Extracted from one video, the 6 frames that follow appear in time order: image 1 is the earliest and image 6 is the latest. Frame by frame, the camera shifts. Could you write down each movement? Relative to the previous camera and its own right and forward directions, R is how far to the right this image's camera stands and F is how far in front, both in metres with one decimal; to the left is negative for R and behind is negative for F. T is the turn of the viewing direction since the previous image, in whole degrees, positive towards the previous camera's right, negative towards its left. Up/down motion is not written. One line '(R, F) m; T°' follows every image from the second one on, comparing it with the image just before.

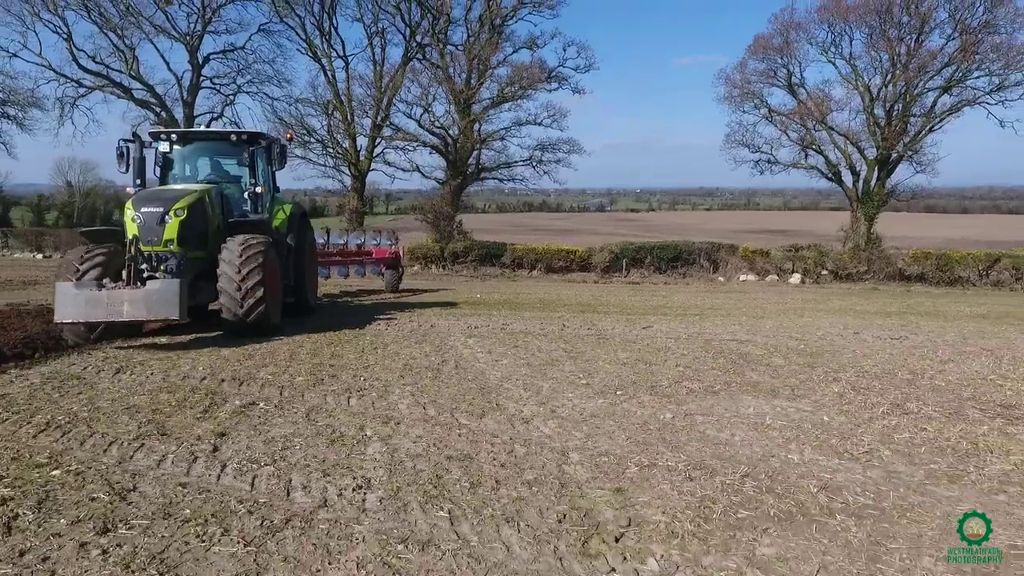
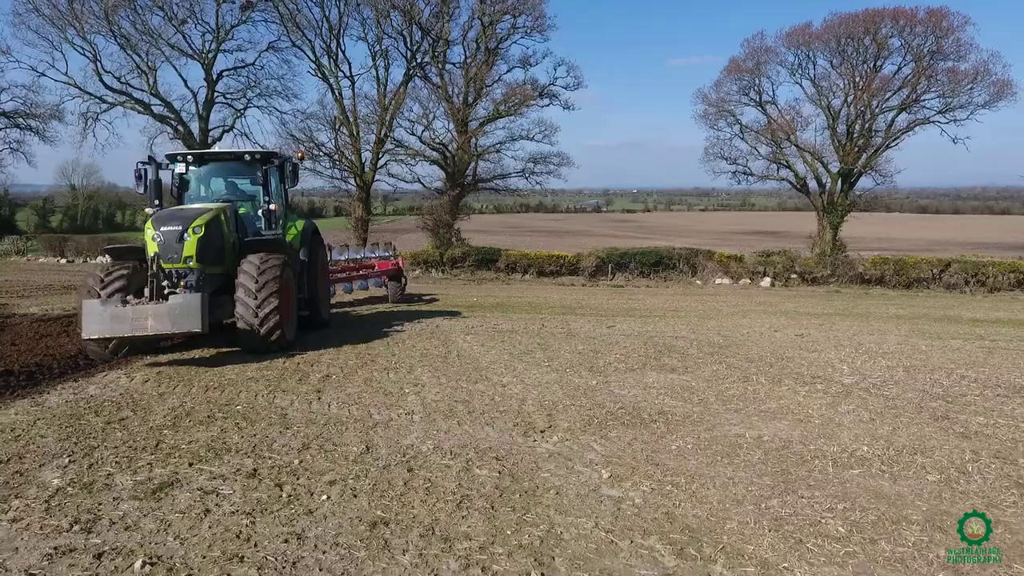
(+0.1, -2.1) m; 0°
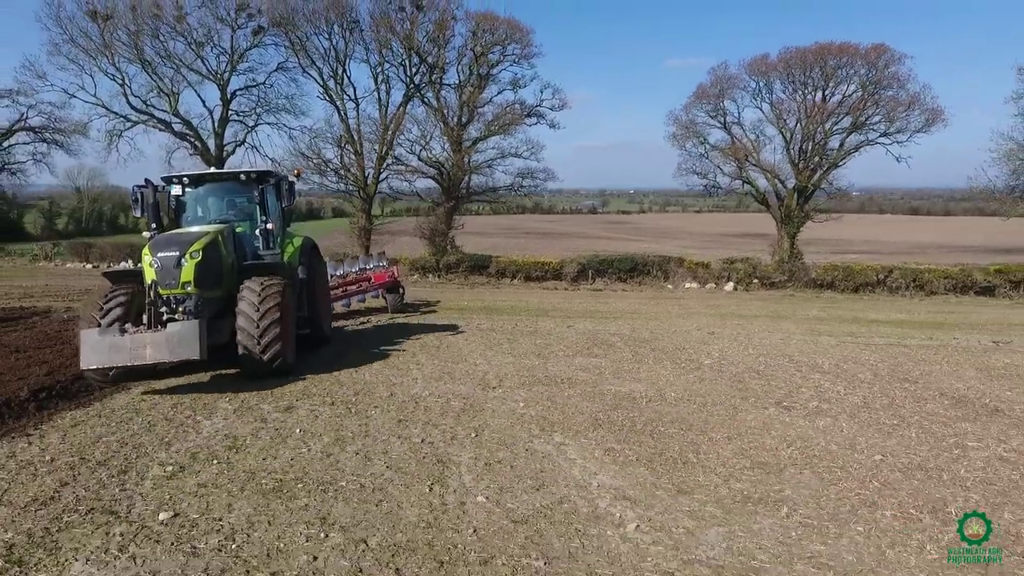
(+0.4, -2.9) m; 0°
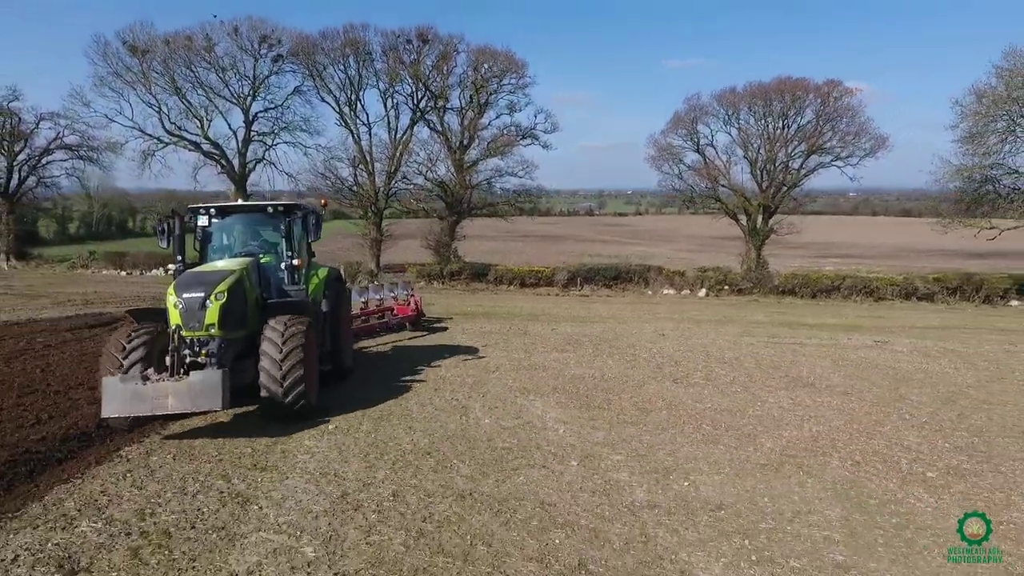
(+0.1, -3.6) m; 0°
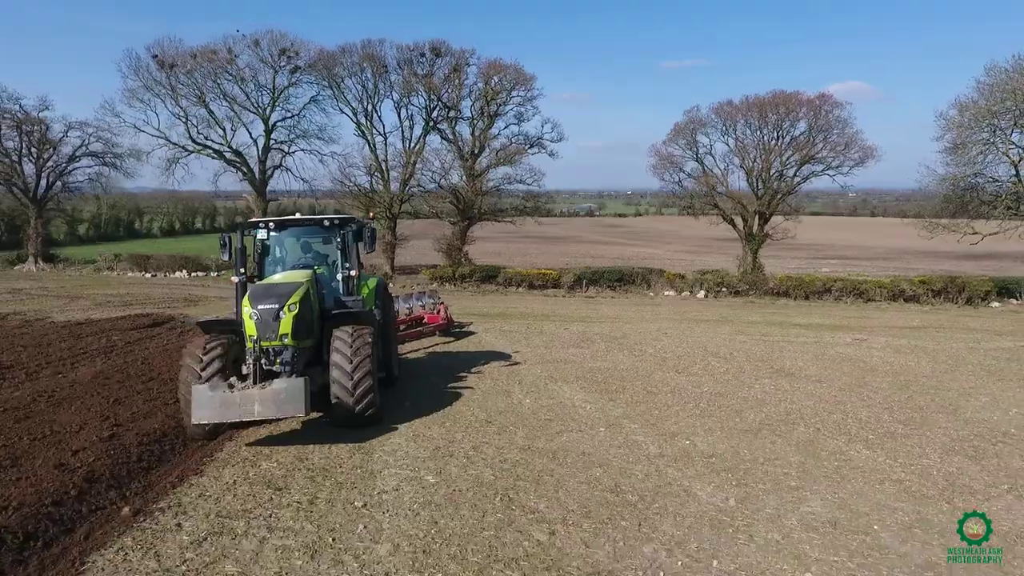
(-0.5, -1.8) m; 0°
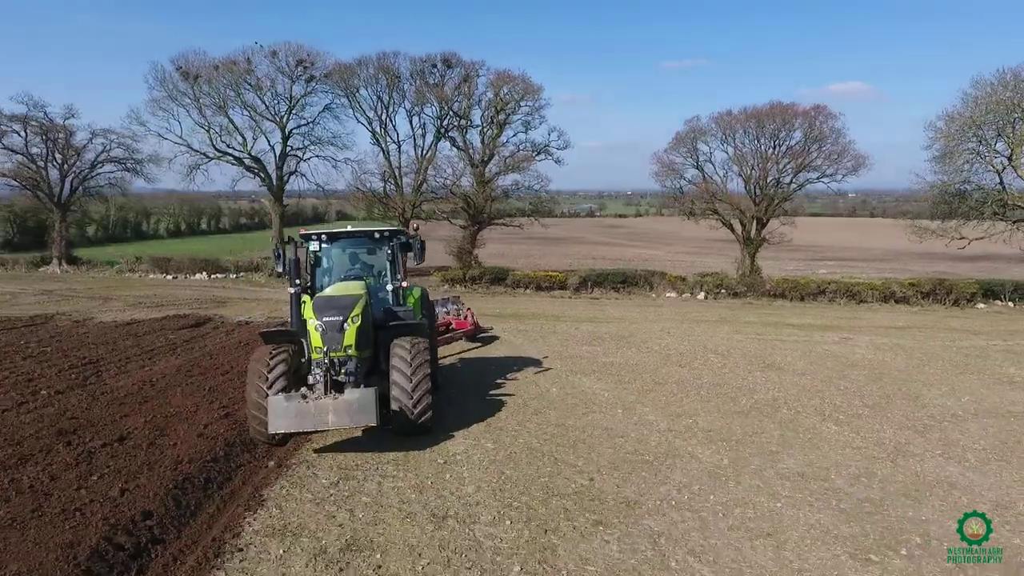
(-0.5, -1.6) m; 0°
